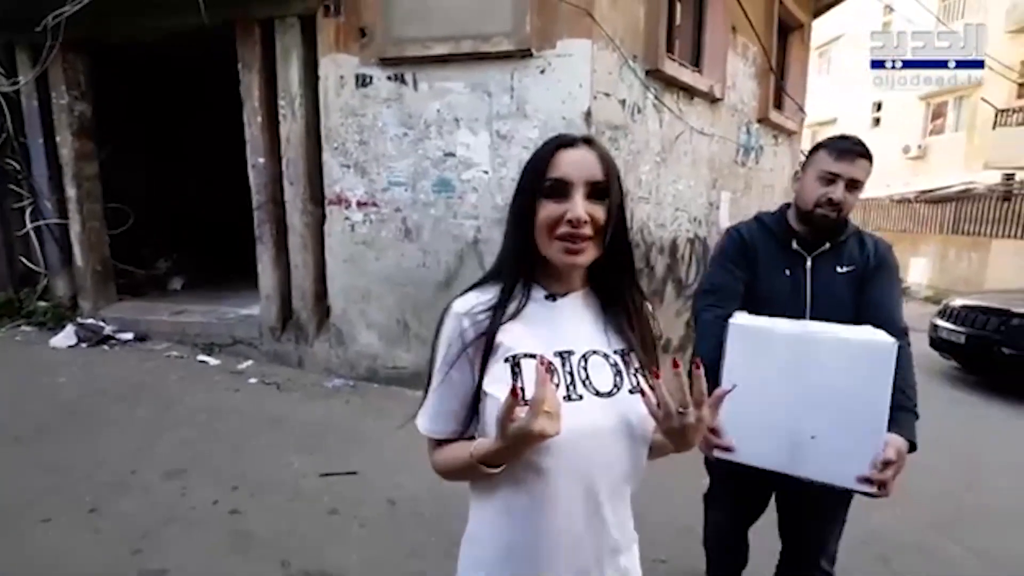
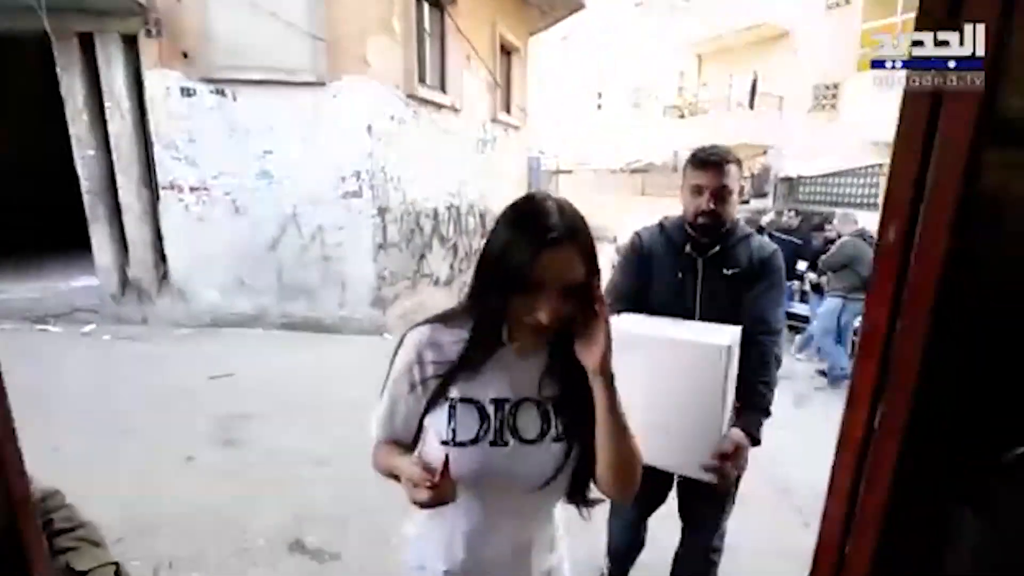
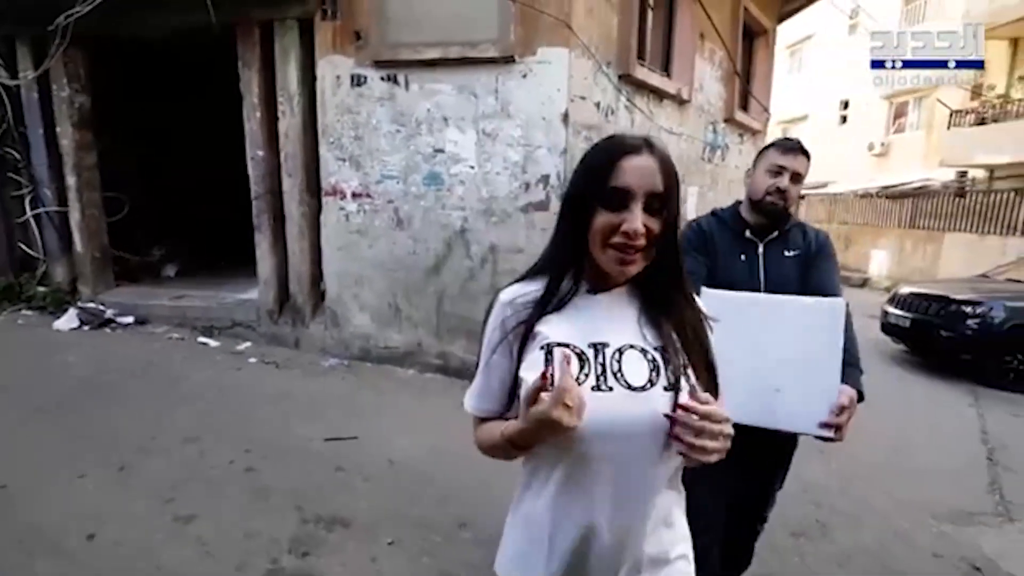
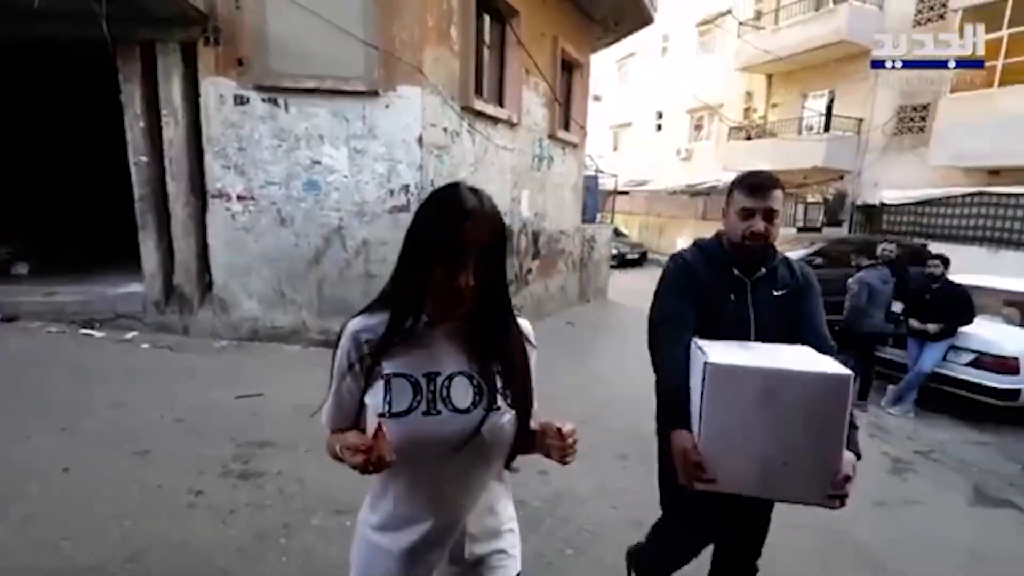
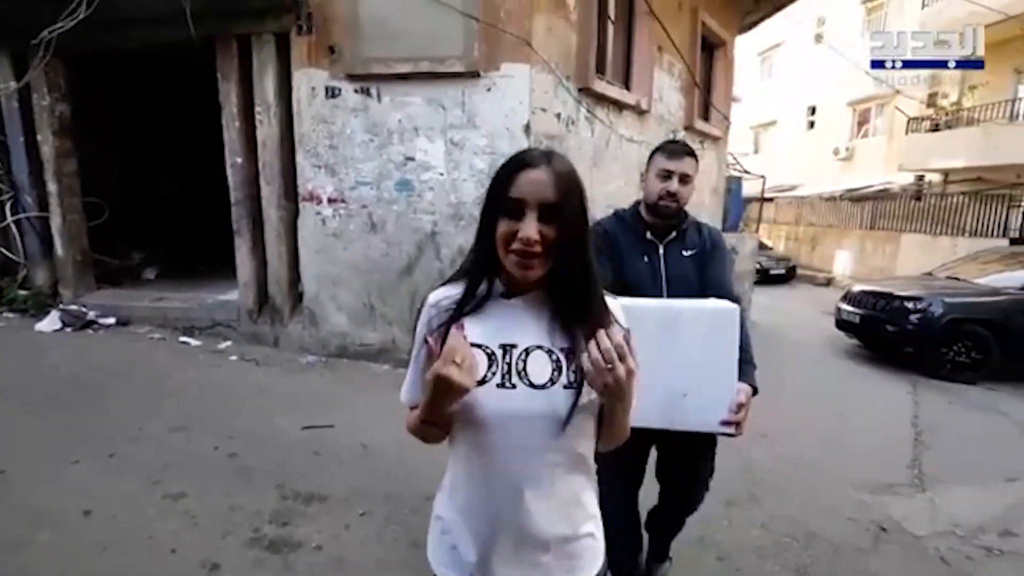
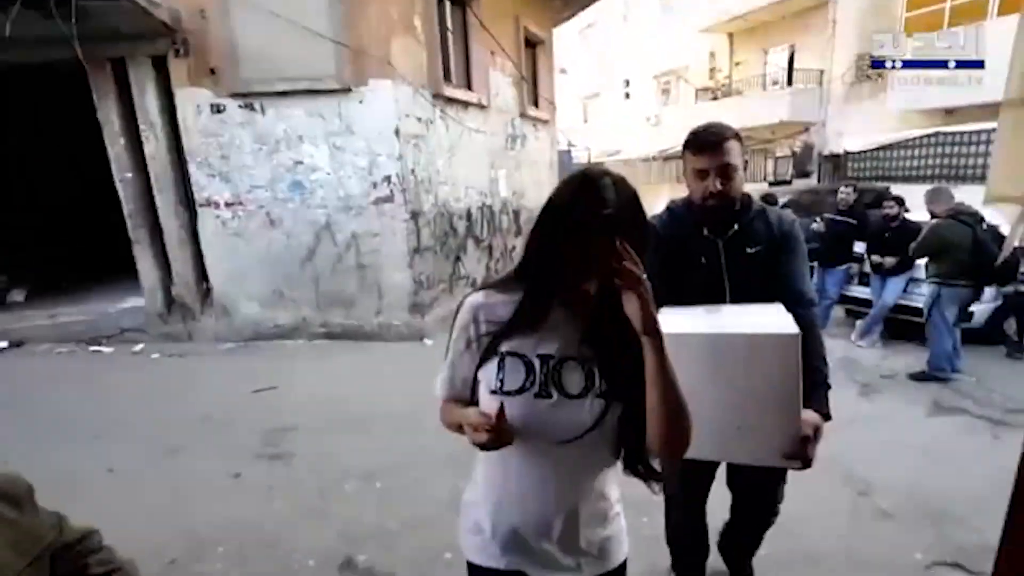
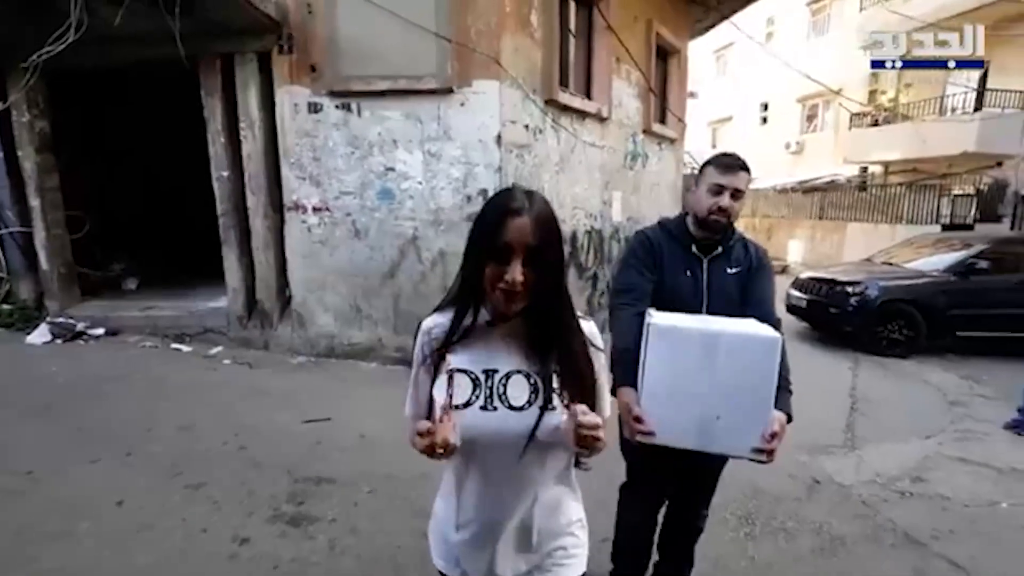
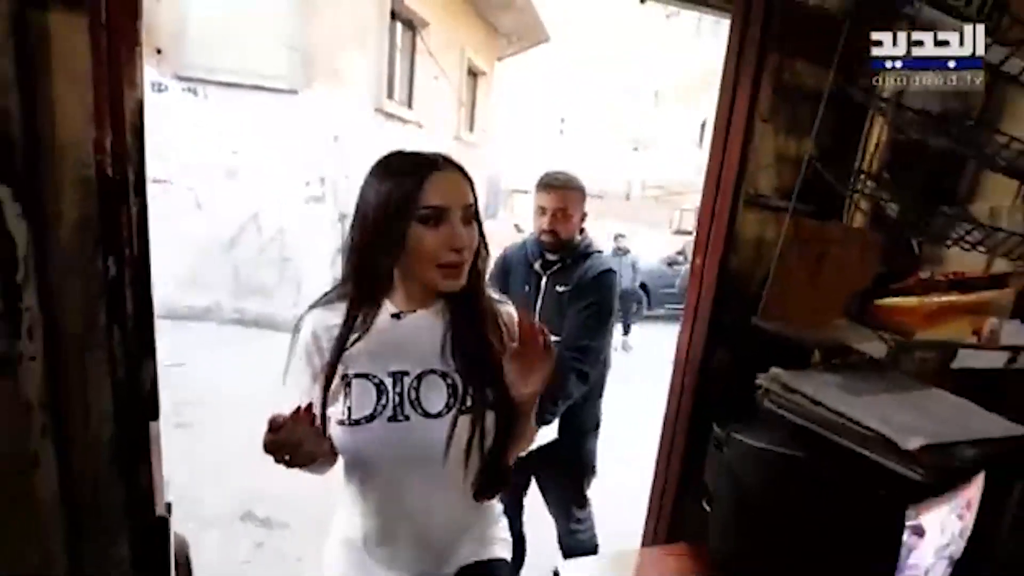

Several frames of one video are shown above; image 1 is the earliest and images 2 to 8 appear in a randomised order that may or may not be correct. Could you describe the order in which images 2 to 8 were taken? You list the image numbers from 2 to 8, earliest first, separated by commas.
3, 5, 7, 4, 6, 2, 8
